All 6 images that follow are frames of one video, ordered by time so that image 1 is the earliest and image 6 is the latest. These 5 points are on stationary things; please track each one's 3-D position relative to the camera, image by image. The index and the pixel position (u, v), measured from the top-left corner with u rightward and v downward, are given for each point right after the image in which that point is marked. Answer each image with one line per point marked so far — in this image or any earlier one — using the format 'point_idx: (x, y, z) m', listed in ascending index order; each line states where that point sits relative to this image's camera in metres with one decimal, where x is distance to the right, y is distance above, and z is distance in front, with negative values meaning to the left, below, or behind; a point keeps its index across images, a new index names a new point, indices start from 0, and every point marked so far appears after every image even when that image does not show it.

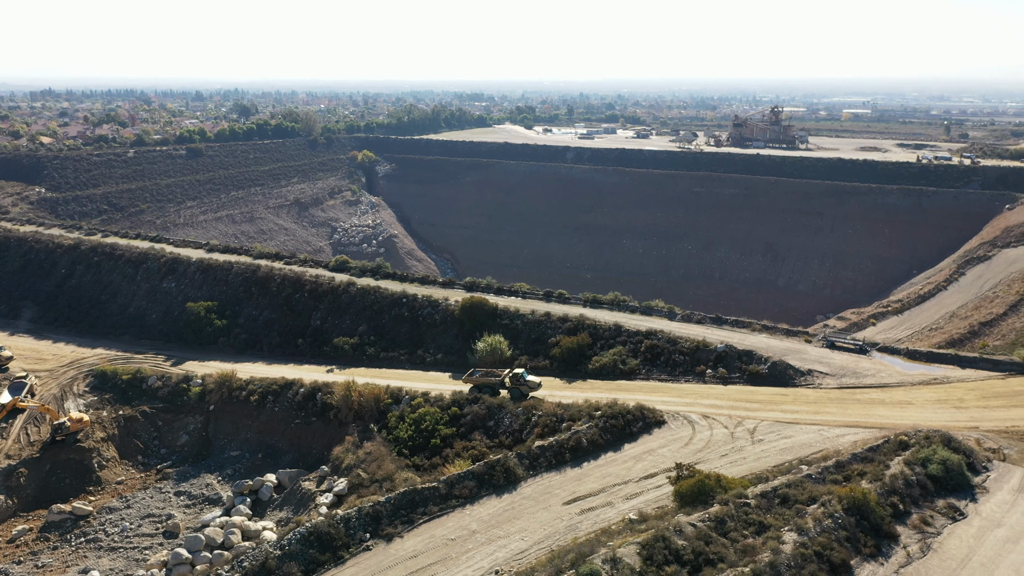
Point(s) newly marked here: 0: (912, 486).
0: (+11.3, -5.6, +17.3) m
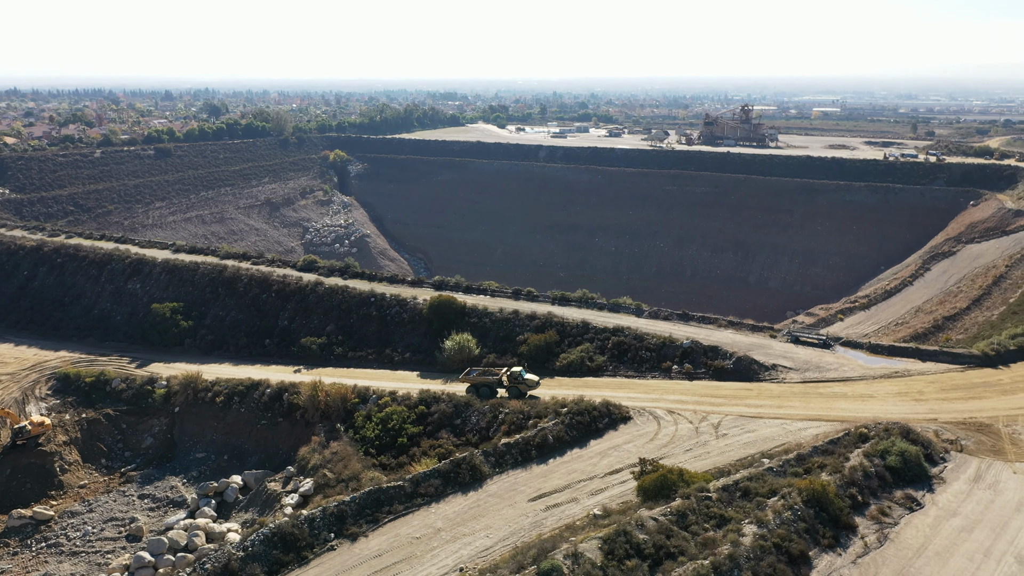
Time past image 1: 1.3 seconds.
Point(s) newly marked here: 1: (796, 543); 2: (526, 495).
0: (+10.2, -5.4, +17.6) m
1: (+6.8, -6.1, +14.8) m
2: (+0.5, -6.6, +19.7) m
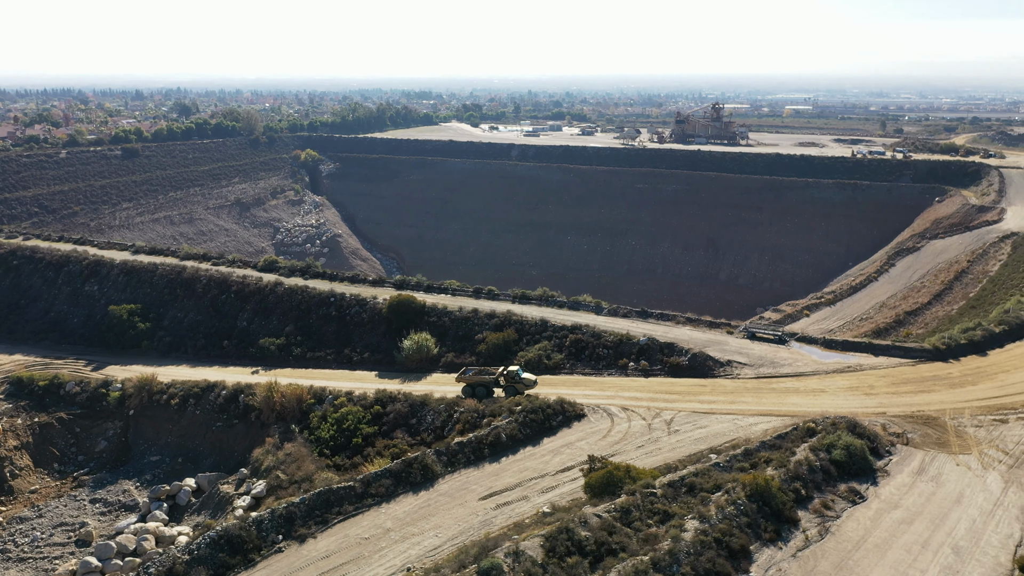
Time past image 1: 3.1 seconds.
0: (+8.7, -5.3, +17.7) m
1: (+5.4, -6.0, +14.9) m
2: (-1.1, -6.5, +19.5) m
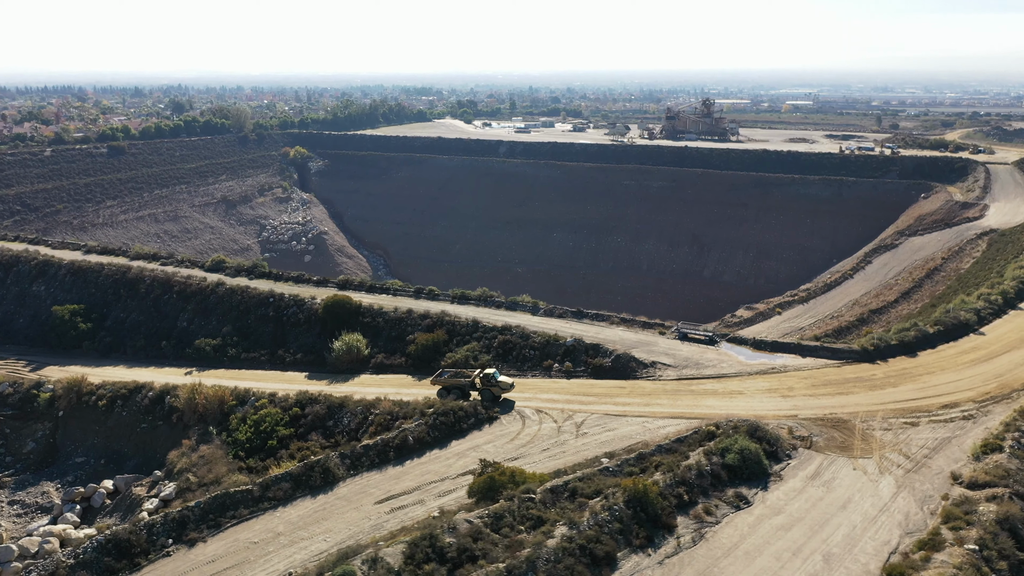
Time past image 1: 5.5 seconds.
0: (+5.5, -5.4, +17.5) m
1: (+2.2, -6.1, +14.7) m
2: (-4.3, -6.6, +19.3) m
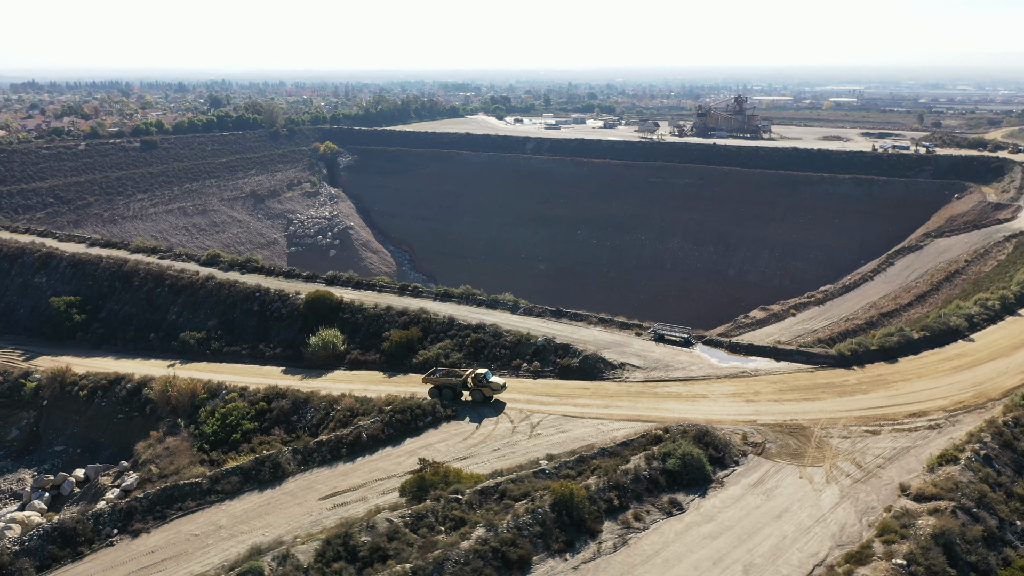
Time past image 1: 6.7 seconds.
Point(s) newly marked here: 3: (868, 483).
0: (+3.6, -5.4, +17.3) m
1: (+0.2, -6.2, +14.6) m
2: (-6.1, -6.5, +19.6) m
3: (+10.0, -5.5, +17.4) m
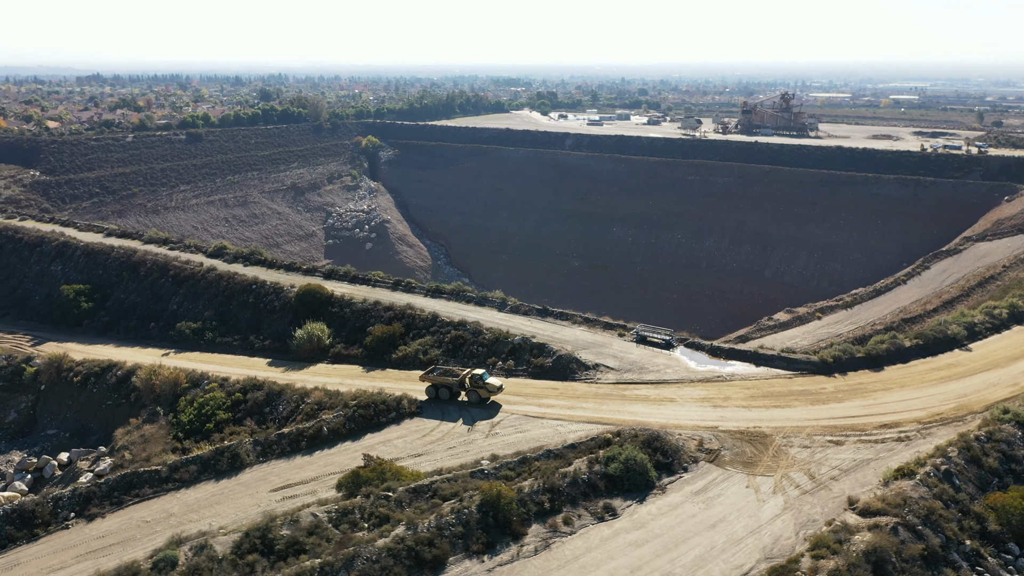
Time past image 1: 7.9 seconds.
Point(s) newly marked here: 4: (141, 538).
0: (+1.8, -5.5, +17.0) m
1: (-1.8, -6.1, +14.6) m
2: (-7.7, -6.3, +20.0) m
3: (+8.2, -5.7, +16.6) m
4: (-10.7, -7.2, +18.1) m
